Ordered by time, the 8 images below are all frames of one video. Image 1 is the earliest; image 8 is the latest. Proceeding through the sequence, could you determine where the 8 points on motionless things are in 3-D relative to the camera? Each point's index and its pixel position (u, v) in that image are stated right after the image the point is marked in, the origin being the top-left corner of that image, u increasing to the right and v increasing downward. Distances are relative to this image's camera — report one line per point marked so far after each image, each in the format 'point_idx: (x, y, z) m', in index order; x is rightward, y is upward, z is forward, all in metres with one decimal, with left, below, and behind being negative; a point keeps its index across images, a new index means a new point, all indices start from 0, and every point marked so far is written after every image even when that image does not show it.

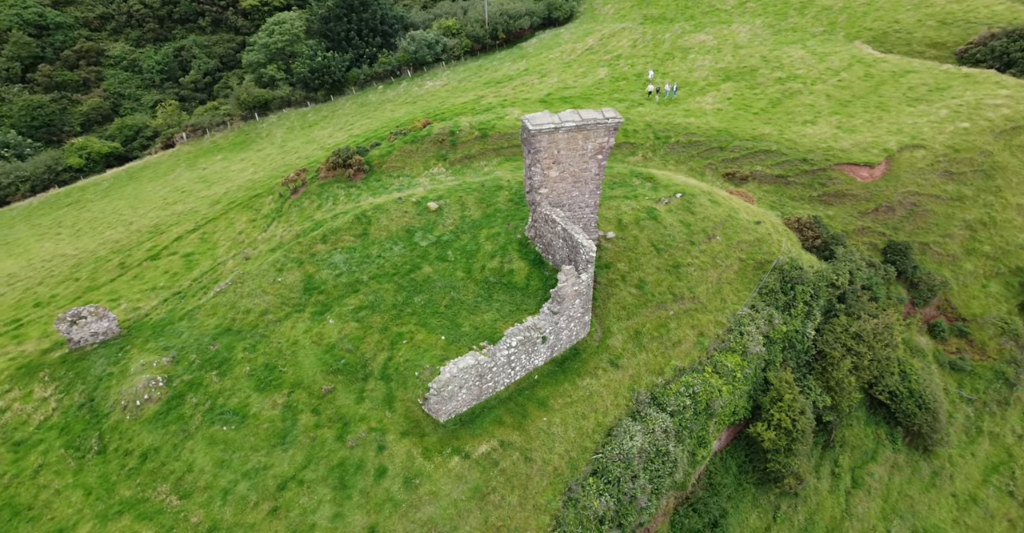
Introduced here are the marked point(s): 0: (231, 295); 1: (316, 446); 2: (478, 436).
0: (-10.6, -1.0, +18.2) m
1: (-5.3, -5.2, +13.9) m
2: (-0.8, -5.1, +14.4) m
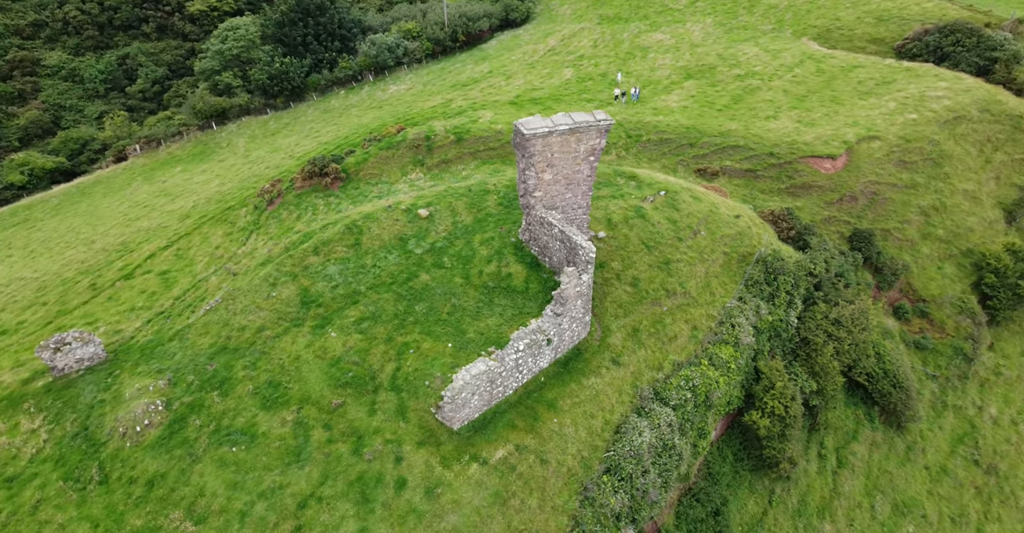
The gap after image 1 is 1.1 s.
0: (-10.6, -1.6, +17.7) m
1: (-4.8, -5.5, +13.6) m
2: (-0.4, -5.3, +14.4) m
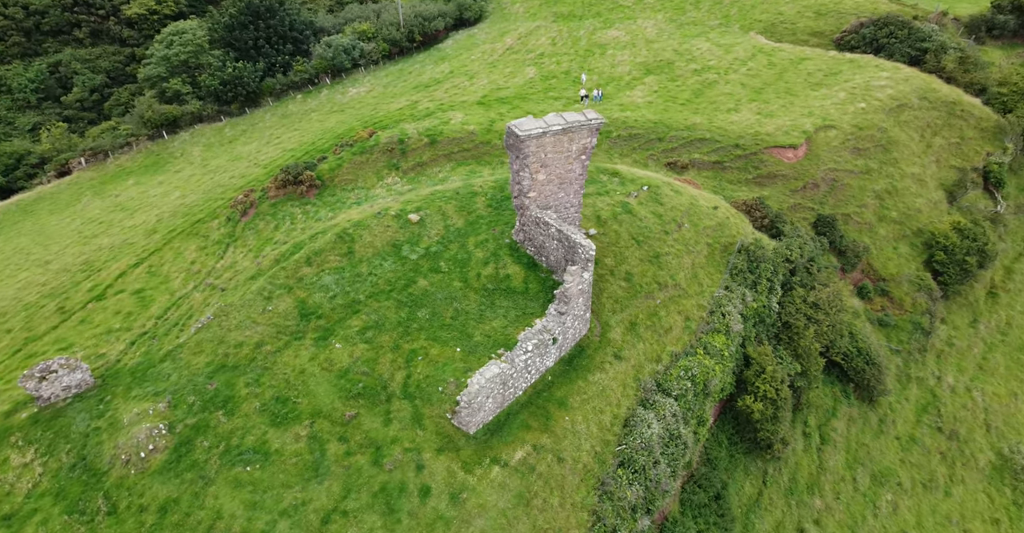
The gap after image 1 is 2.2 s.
0: (-10.5, -2.2, +17.0) m
1: (-4.3, -5.8, +13.4) m
2: (+0.1, -5.3, +14.5) m
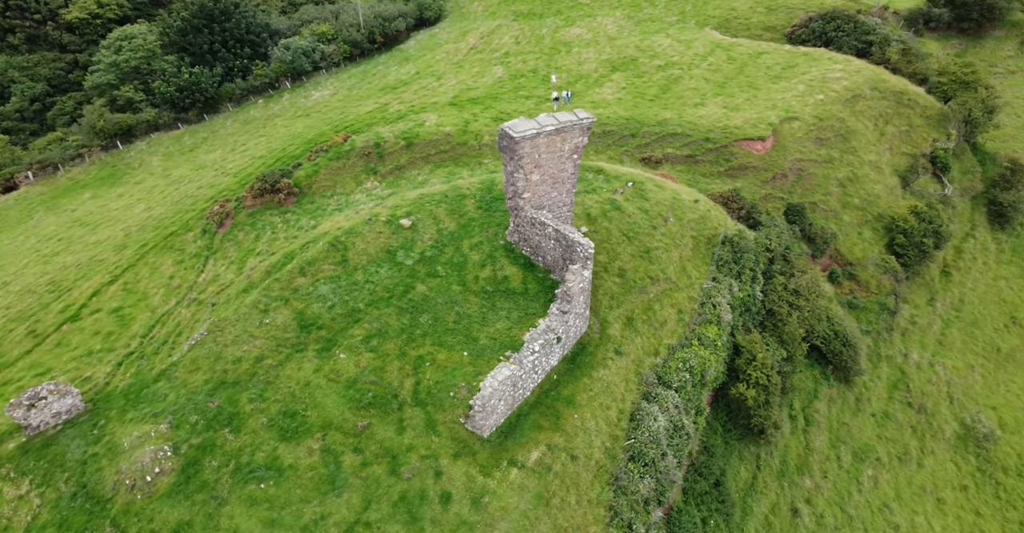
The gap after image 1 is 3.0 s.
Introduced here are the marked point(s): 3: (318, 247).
0: (-10.3, -2.7, +16.5) m
1: (-3.8, -6.0, +13.2) m
2: (+0.4, -5.4, +14.5) m
3: (-8.0, +0.8, +19.8) m
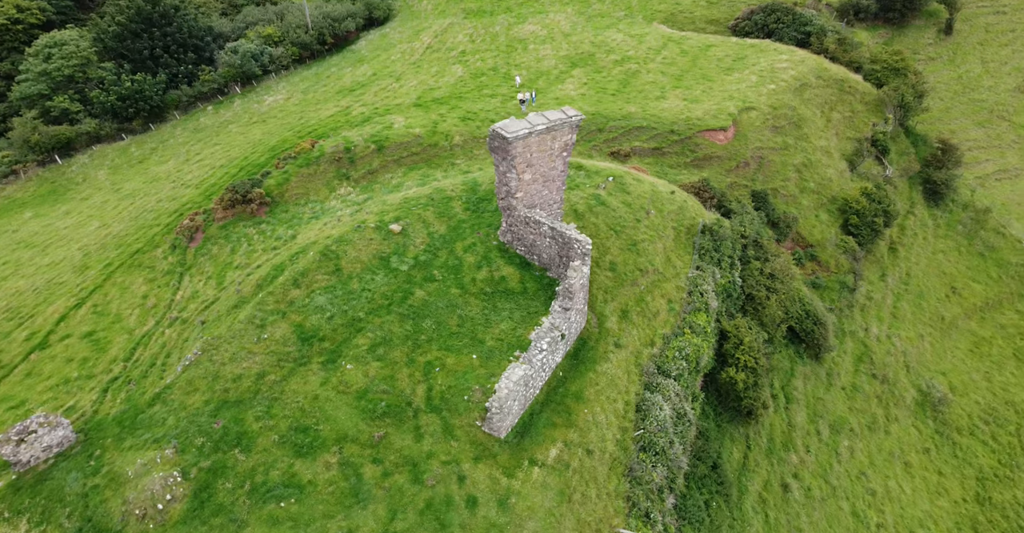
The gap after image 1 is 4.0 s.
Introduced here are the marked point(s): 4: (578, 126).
0: (-10.1, -3.2, +16.0) m
1: (-3.2, -6.3, +13.1) m
2: (+0.9, -5.4, +14.7) m
3: (-8.2, +0.4, +19.4) m
4: (+2.6, +5.5, +18.9) m
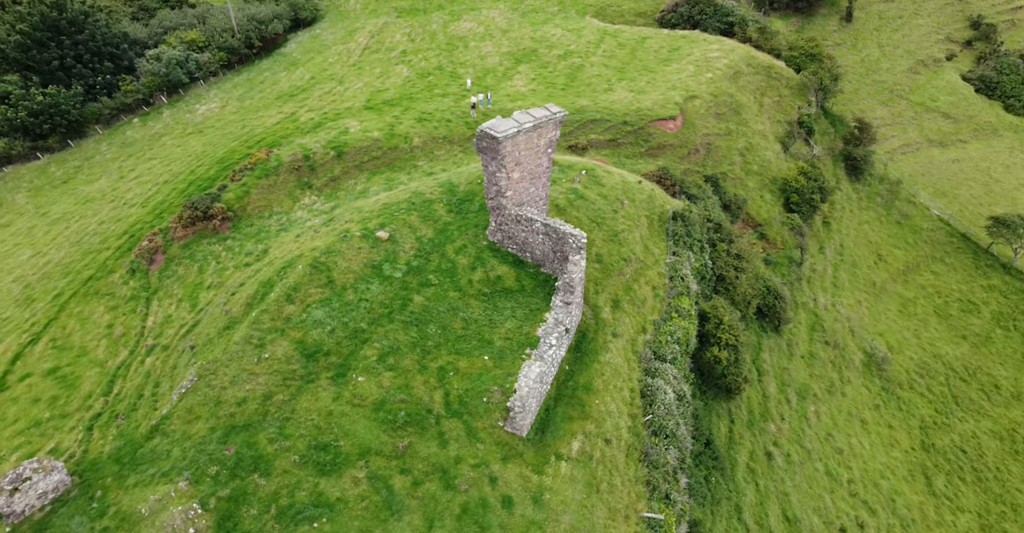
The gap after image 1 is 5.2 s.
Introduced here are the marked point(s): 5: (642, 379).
0: (-9.7, -3.9, +15.3) m
1: (-2.4, -6.4, +13.1) m
2: (+1.5, -5.3, +15.0) m
3: (-8.4, -0.2, +18.8) m
4: (+2.0, +5.7, +19.3) m
5: (+4.9, -4.2, +18.1) m
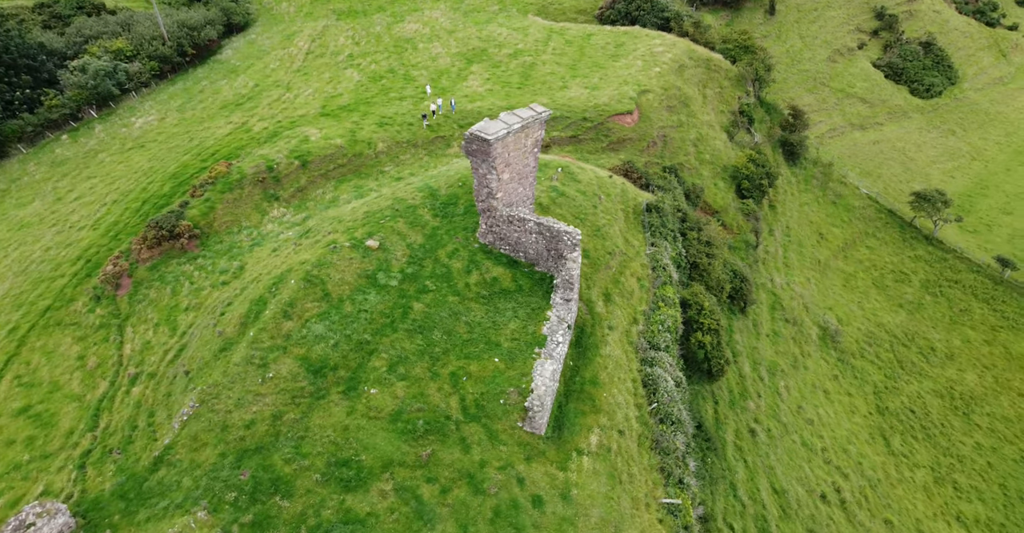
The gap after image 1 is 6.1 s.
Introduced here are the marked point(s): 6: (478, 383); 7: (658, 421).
0: (-9.3, -4.6, +14.8) m
1: (-1.7, -6.6, +13.2) m
2: (+2.0, -5.2, +15.4) m
3: (-8.5, -0.8, +18.4) m
4: (+1.4, +5.8, +19.6) m
5: (+5.0, -3.9, +18.7) m
6: (-1.3, -3.8, +15.7) m
7: (+5.0, -5.3, +17.0) m
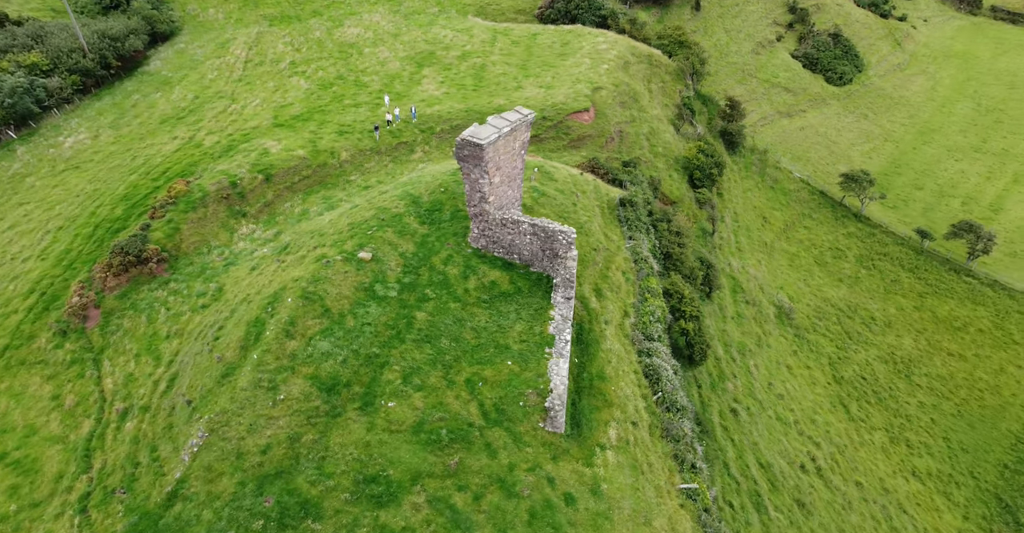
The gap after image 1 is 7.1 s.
0: (-8.7, -5.3, +14.4) m
1: (-0.9, -6.8, +13.4) m
2: (+2.5, -5.2, +15.9) m
3: (-8.4, -1.5, +18.1) m
4: (+0.9, +5.8, +20.0) m
5: (+5.2, -3.7, +19.4) m
6: (-0.8, -3.9, +15.9) m
7: (+5.4, -5.1, +17.7) m
